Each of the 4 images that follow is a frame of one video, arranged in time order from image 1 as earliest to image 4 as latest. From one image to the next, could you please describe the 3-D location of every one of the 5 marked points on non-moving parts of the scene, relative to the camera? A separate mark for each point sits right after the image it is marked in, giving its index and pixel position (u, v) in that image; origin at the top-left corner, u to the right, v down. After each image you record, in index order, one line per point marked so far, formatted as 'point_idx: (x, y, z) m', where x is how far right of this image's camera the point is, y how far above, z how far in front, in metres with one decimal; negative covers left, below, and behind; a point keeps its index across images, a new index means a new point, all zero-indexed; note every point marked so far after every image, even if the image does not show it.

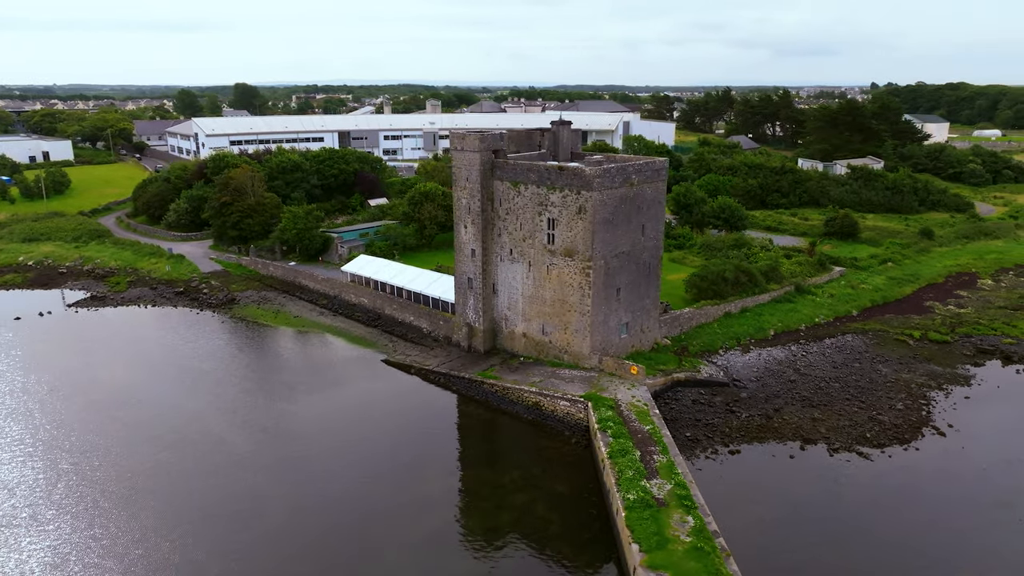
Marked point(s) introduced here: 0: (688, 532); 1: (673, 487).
0: (+4.2, -5.9, +16.9) m
1: (+4.3, -5.3, +18.8) m
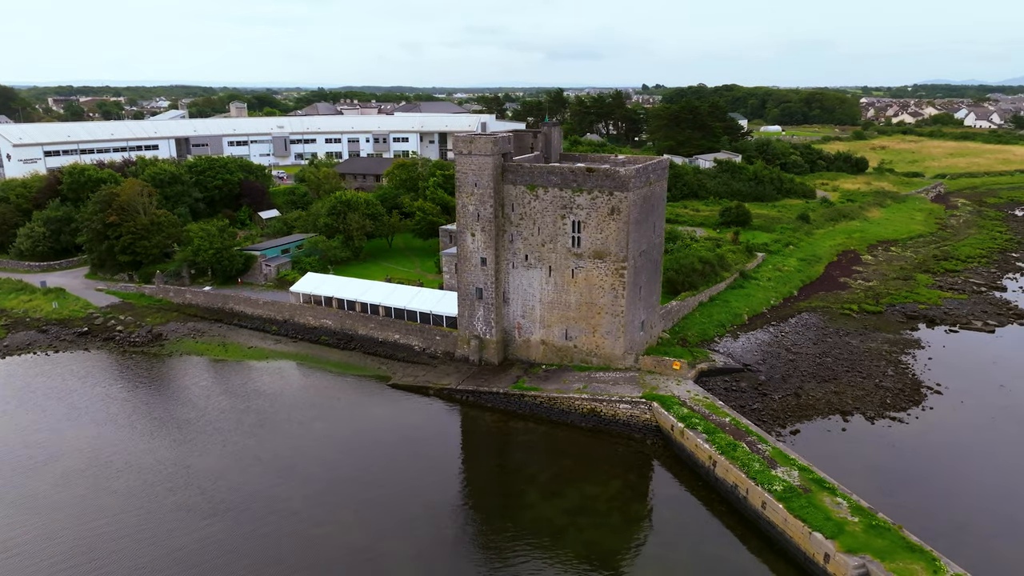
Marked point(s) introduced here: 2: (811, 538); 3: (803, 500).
0: (+8.5, -5.7, +17.7) m
1: (+8.1, -5.1, +19.6) m
2: (+7.3, -6.1, +17.1) m
3: (+7.5, -5.5, +18.2) m
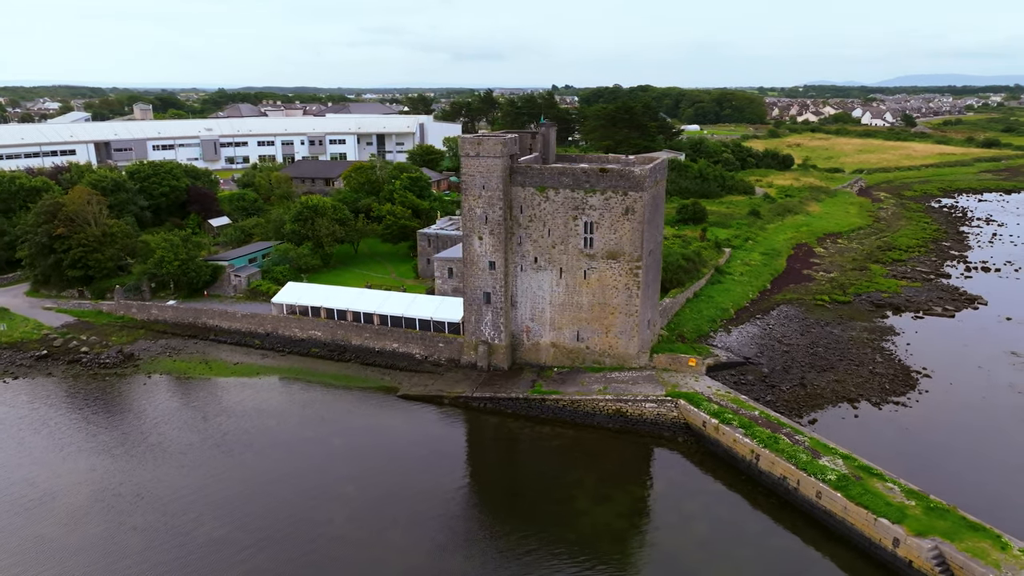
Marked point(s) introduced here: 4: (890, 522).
0: (+10.3, -5.5, +18.4) m
1: (+9.6, -5.0, +20.2) m
2: (+9.2, -5.9, +17.6) m
3: (+9.3, -5.3, +18.8) m
4: (+9.4, -5.8, +17.4) m
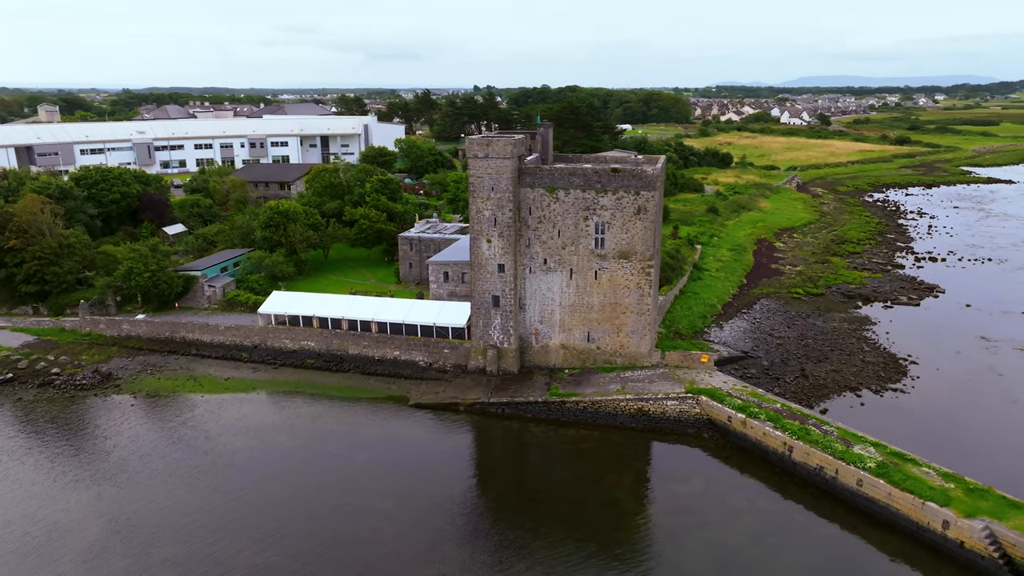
0: (+11.8, -5.2, +19.2) m
1: (+10.9, -4.8, +20.9) m
2: (+10.7, -5.7, +18.3) m
3: (+10.7, -5.1, +19.5) m
4: (+11.0, -5.6, +18.1) m
